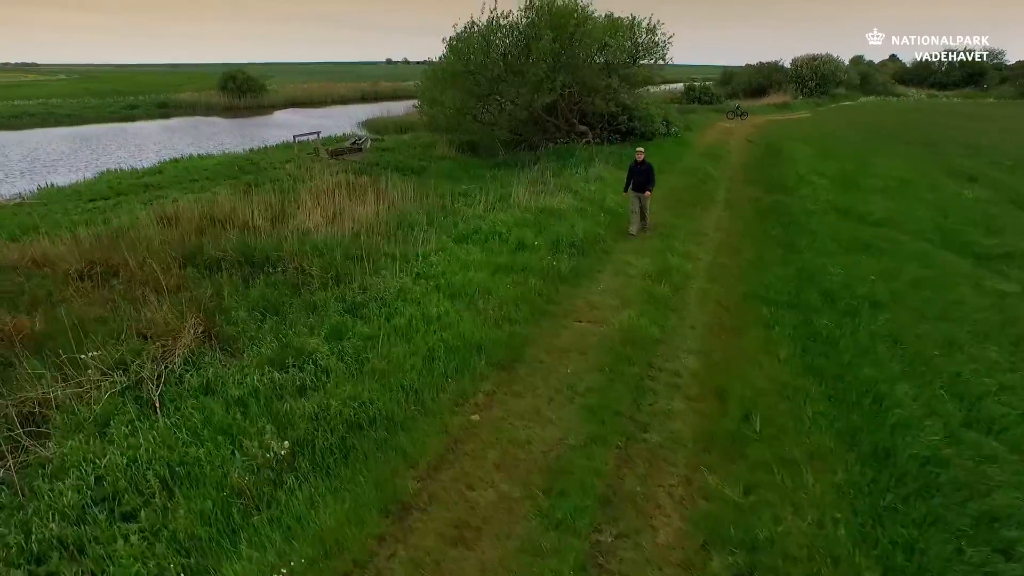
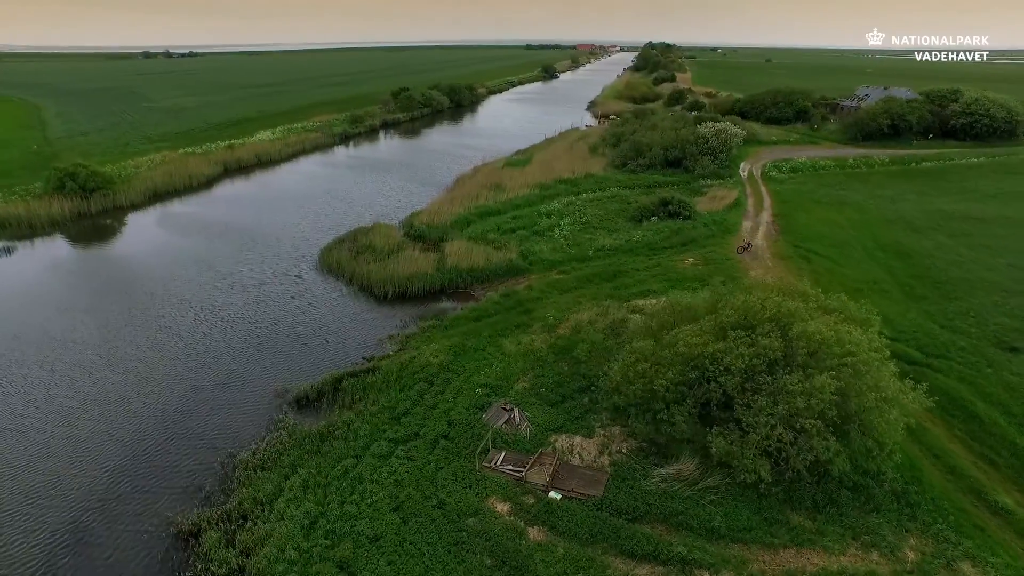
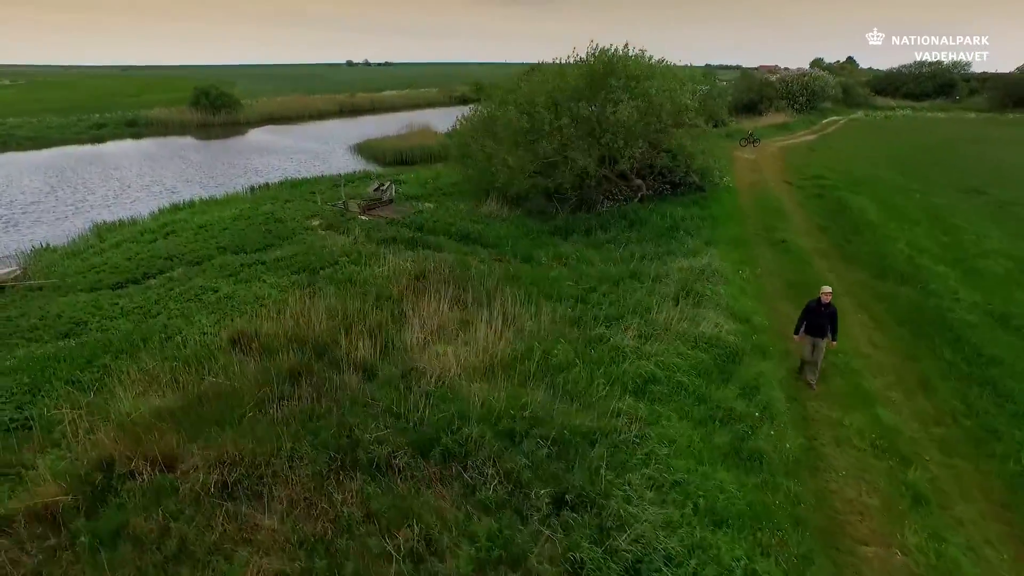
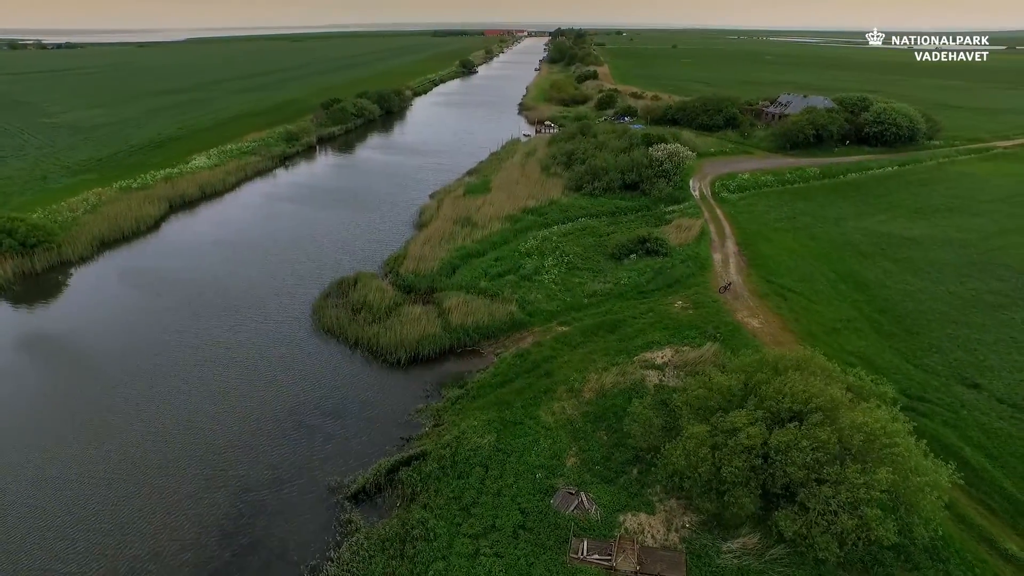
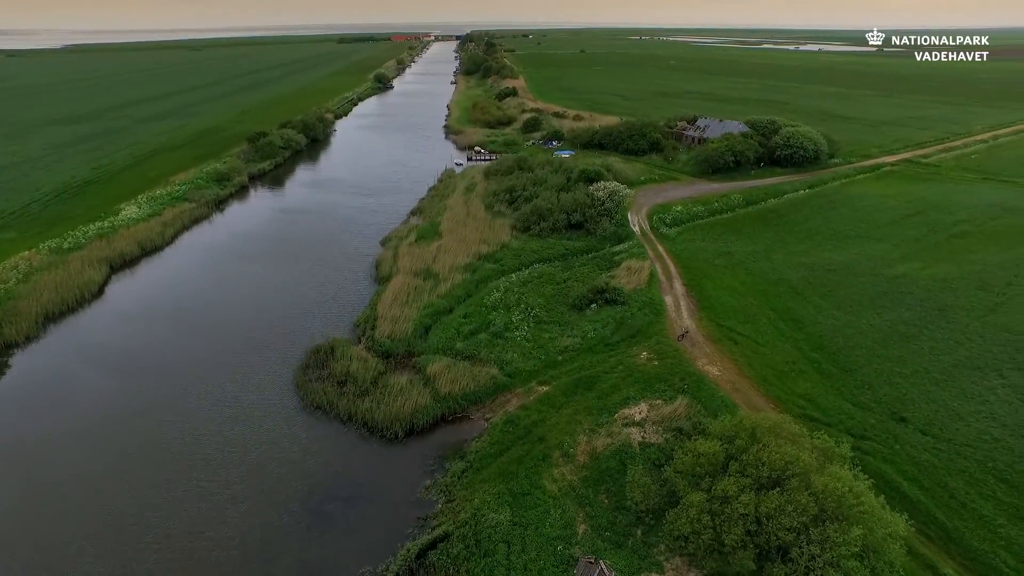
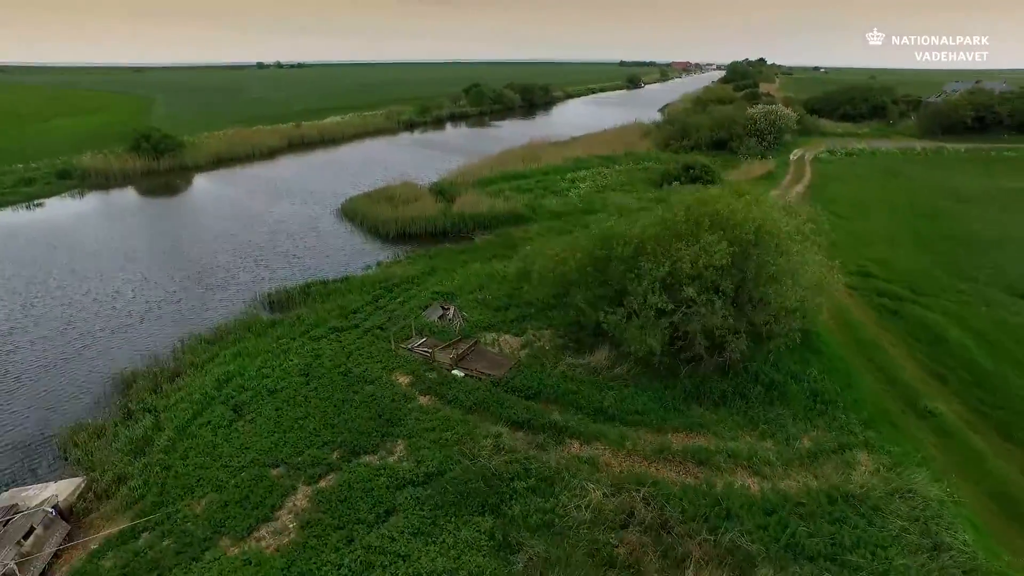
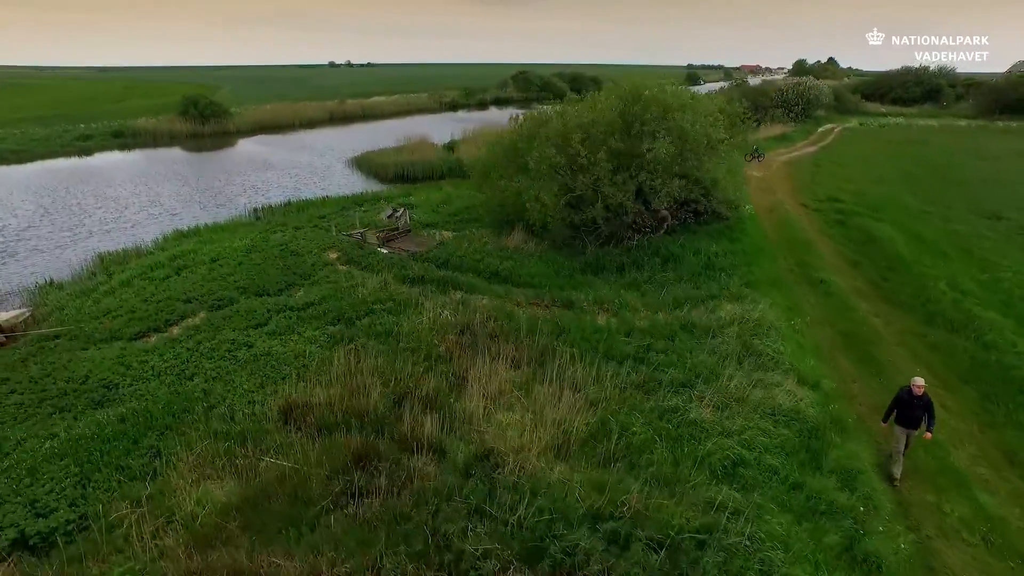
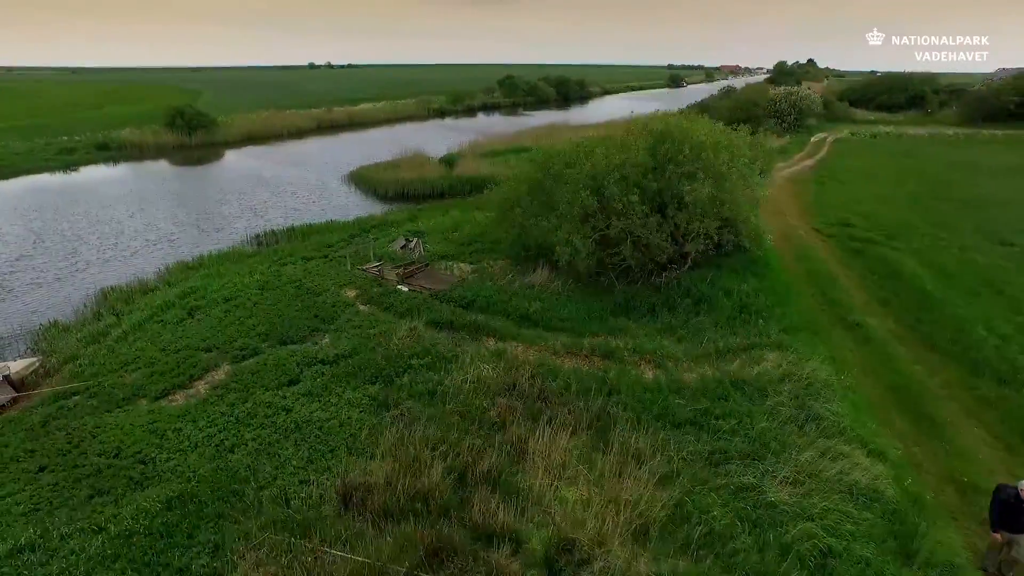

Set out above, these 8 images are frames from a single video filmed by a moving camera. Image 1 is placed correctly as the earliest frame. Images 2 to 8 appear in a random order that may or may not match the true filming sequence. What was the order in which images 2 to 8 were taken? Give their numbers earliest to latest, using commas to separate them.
3, 7, 8, 6, 2, 4, 5
